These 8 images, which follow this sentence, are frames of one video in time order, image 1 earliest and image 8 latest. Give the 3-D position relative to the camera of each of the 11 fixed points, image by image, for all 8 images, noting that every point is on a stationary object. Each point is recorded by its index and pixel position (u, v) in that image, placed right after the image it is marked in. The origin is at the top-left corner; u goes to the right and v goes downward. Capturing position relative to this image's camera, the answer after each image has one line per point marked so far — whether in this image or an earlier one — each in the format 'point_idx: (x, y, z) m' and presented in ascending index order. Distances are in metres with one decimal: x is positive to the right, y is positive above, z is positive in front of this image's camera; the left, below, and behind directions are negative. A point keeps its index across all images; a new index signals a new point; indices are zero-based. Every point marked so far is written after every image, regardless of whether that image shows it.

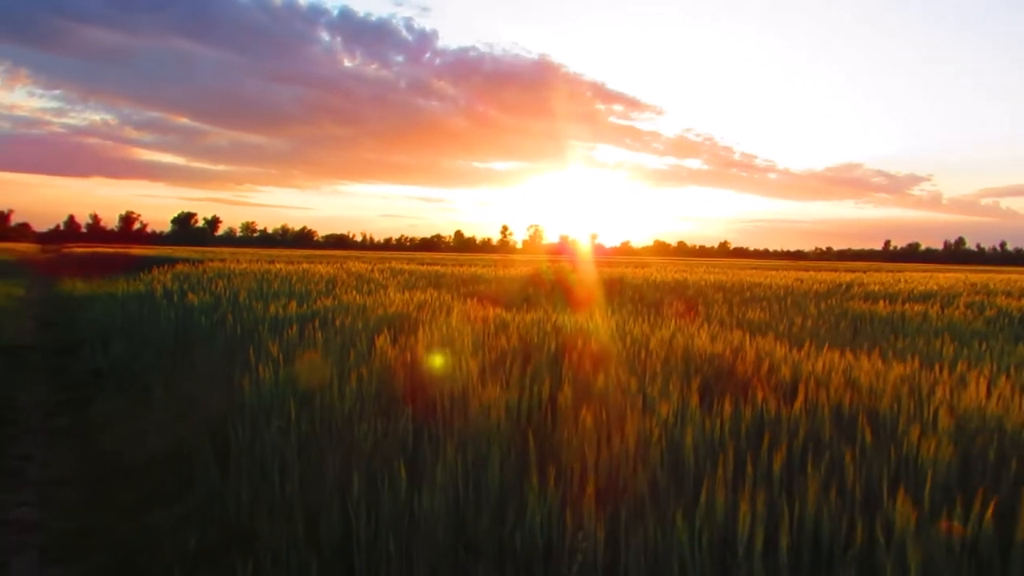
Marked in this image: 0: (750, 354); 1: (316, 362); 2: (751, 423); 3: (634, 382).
0: (+1.3, -0.4, +4.3) m
1: (-1.0, -0.4, +4.3) m
2: (+0.8, -0.4, +2.6) m
3: (+0.5, -0.4, +3.3) m
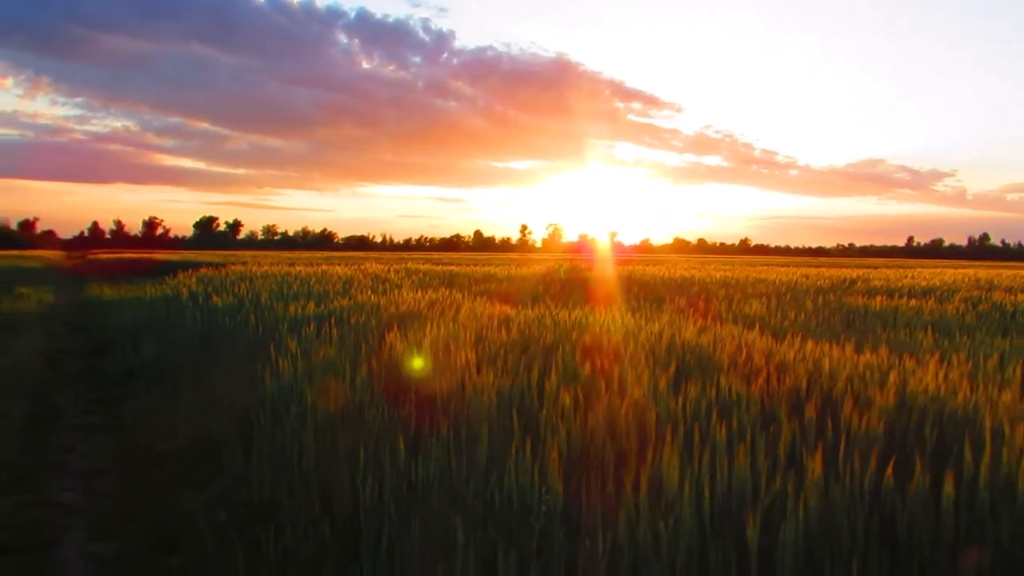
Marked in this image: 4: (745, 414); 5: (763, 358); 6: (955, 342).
0: (+1.3, -0.3, +4.7) m
1: (-1.0, -0.4, +4.7) m
2: (+0.7, -0.4, +3.0) m
3: (+0.5, -0.4, +3.6) m
4: (+0.8, -0.4, +2.7) m
5: (+1.3, -0.4, +4.1) m
6: (+3.1, -0.4, +5.8) m
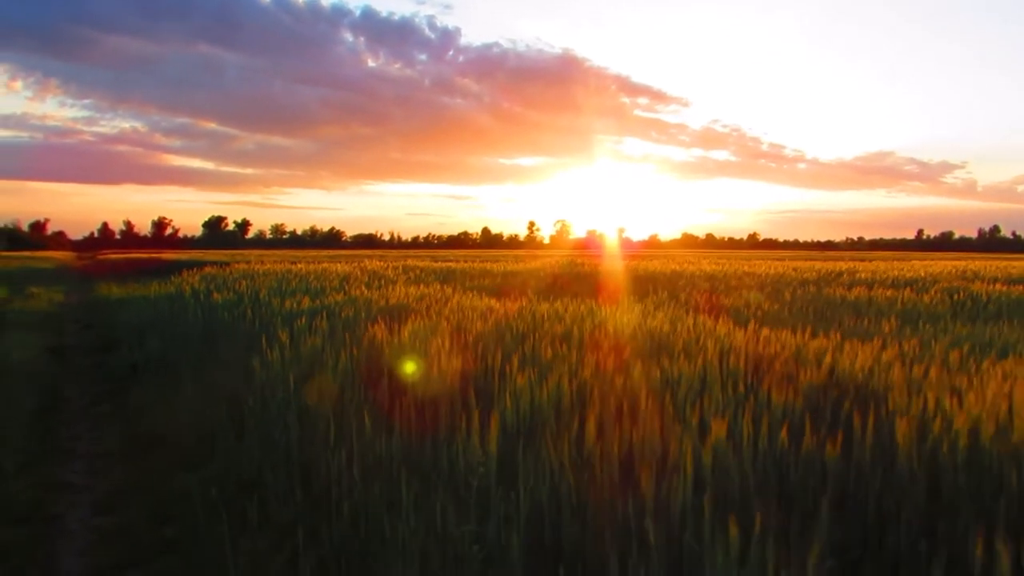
0: (+1.1, -0.3, +5.0) m
1: (-1.2, -0.3, +5.0) m
2: (+0.6, -0.4, +3.3) m
3: (+0.3, -0.3, +4.0) m
4: (+0.6, -0.4, +3.0) m
5: (+1.2, -0.3, +4.5) m
6: (+3.0, -0.3, +6.1) m
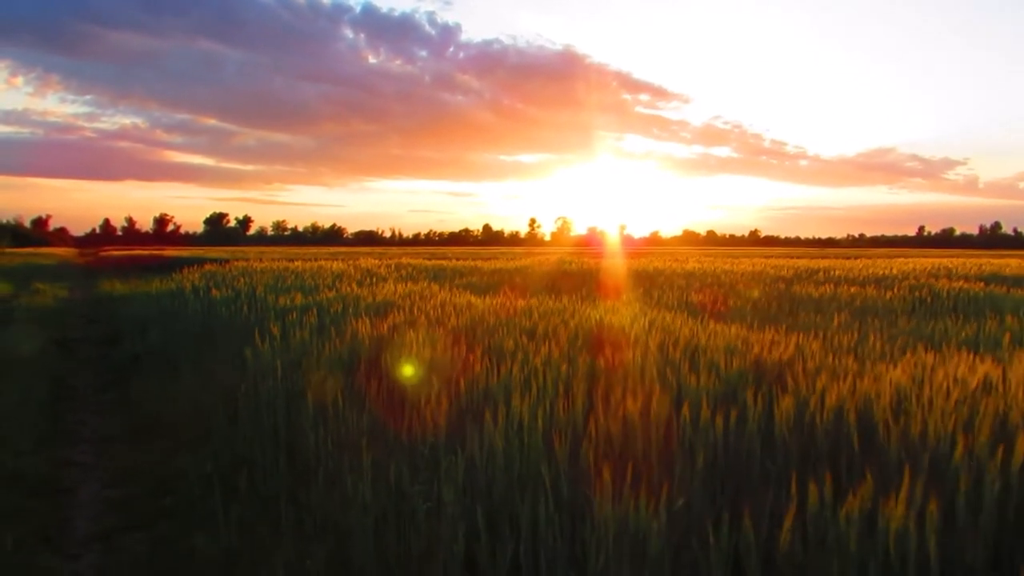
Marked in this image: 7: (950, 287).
0: (+0.9, -0.3, +5.4) m
1: (-1.4, -0.3, +5.5) m
2: (+0.4, -0.4, +3.7) m
3: (+0.1, -0.3, +4.4) m
4: (+0.4, -0.4, +3.5) m
5: (+1.0, -0.3, +4.9) m
6: (+2.8, -0.3, +6.6) m
7: (+5.5, 0.0, +10.6) m
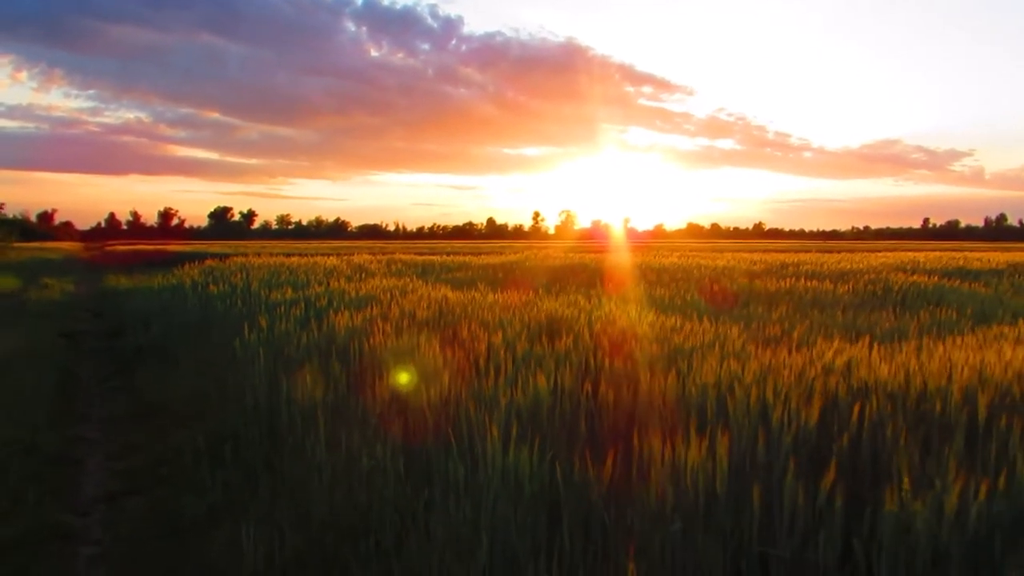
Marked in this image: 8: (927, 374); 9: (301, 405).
0: (+0.7, -0.2, +6.1) m
1: (-1.7, -0.3, +6.1) m
2: (+0.1, -0.3, +4.4) m
3: (-0.2, -0.3, +5.1) m
4: (+0.1, -0.4, +4.1) m
5: (+0.7, -0.3, +5.6) m
6: (+2.5, -0.2, +7.2) m
7: (+5.3, +0.1, +11.2) m
8: (+1.7, -0.4, +3.4) m
9: (-1.1, -0.6, +4.3) m
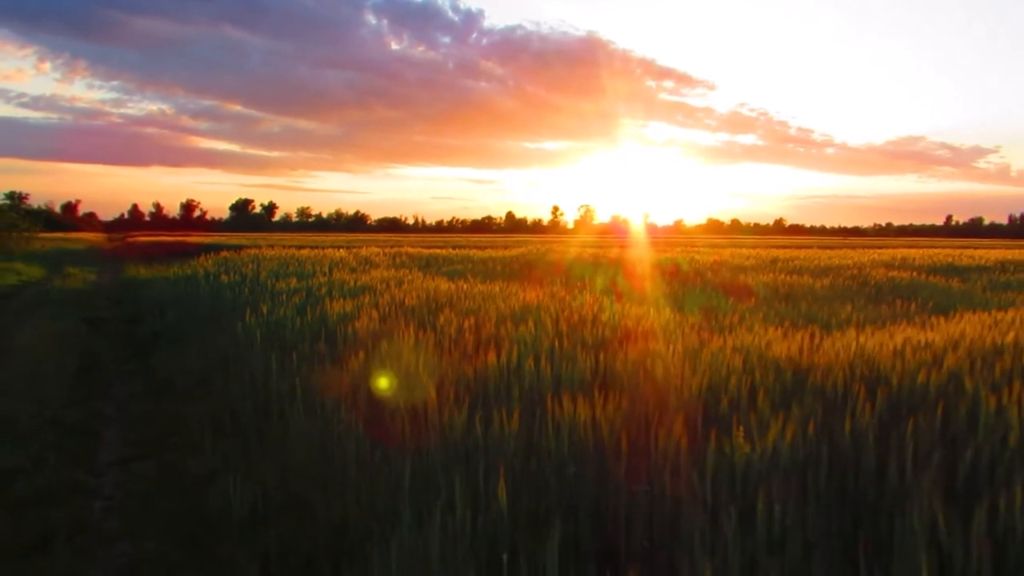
0: (+0.5, -0.2, +6.6) m
1: (-1.9, -0.2, +6.7) m
2: (-0.1, -0.3, +4.9) m
3: (-0.4, -0.2, +5.6) m
4: (-0.1, -0.3, +4.7) m
5: (+0.5, -0.2, +6.1) m
6: (+2.4, -0.2, +7.7) m
7: (+5.2, +0.2, +11.6) m
8: (+1.5, -0.3, +3.9) m
9: (-1.3, -0.5, +4.9) m
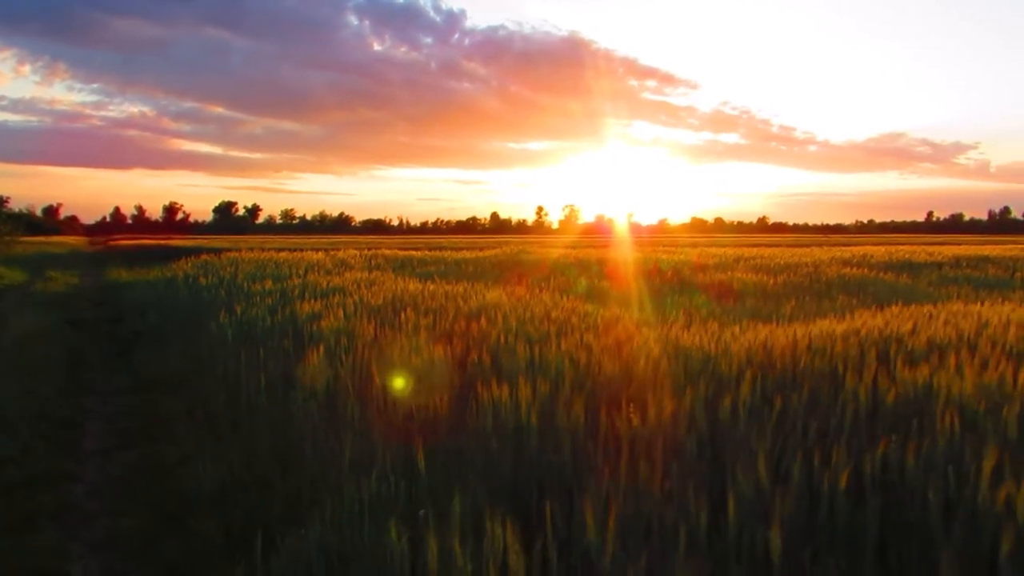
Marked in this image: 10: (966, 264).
0: (+0.1, -0.2, +7.0) m
1: (-2.2, -0.2, +7.1) m
2: (-0.4, -0.3, +5.3) m
3: (-0.7, -0.2, +6.0) m
4: (-0.4, -0.3, +5.1) m
5: (+0.2, -0.2, +6.5) m
6: (+2.0, -0.2, +8.1) m
7: (+4.8, +0.2, +12.1) m
8: (+1.2, -0.3, +4.4) m
9: (-1.6, -0.6, +5.3) m
10: (+8.0, +0.4, +14.5) m
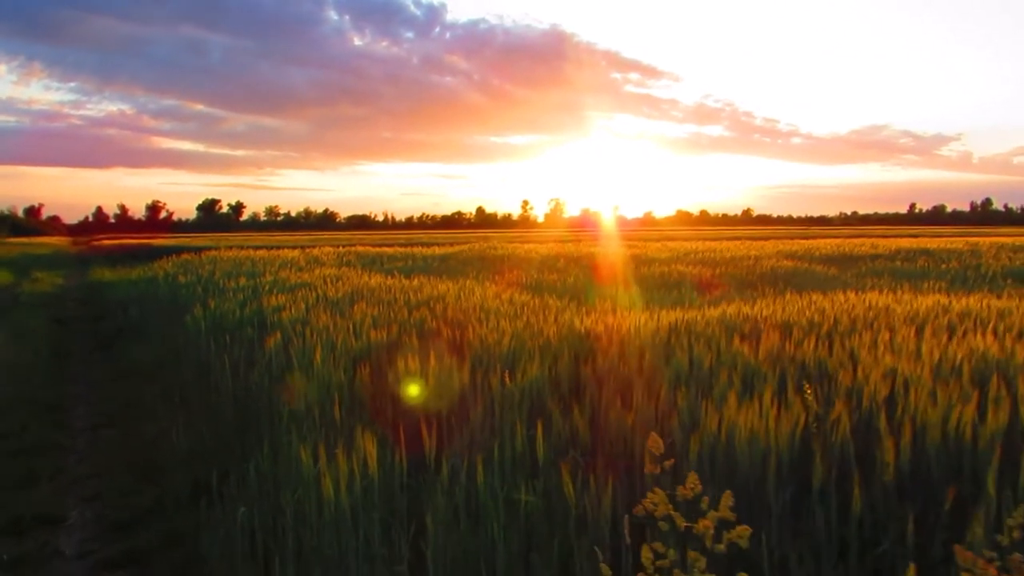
0: (-0.4, -0.1, +7.9) m
1: (-2.7, -0.2, +7.9) m
2: (-0.9, -0.2, +6.2) m
3: (-1.2, -0.2, +6.9) m
4: (-0.9, -0.3, +5.9) m
5: (-0.4, -0.1, +7.4) m
6: (+1.5, -0.1, +9.0) m
7: (+4.2, +0.4, +13.0) m
8: (+0.7, -0.3, +5.2) m
9: (-2.1, -0.5, +6.1) m
10: (+7.3, +0.6, +15.5) m
